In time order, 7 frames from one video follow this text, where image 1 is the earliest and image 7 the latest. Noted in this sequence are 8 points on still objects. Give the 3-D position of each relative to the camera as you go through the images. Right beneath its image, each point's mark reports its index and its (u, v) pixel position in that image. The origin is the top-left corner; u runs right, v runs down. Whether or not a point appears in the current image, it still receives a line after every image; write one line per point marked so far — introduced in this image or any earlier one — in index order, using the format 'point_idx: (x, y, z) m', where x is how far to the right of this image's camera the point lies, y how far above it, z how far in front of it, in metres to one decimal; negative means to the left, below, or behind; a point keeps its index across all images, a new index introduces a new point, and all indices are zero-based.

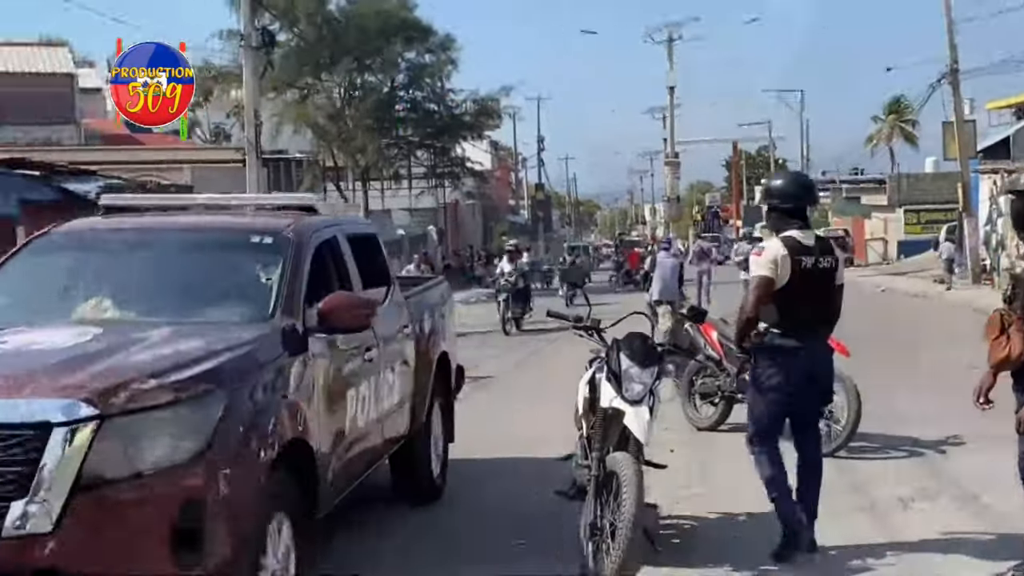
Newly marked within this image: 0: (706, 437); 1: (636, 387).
0: (+1.7, -1.3, +8.9) m
1: (+0.9, -0.7, +6.4) m
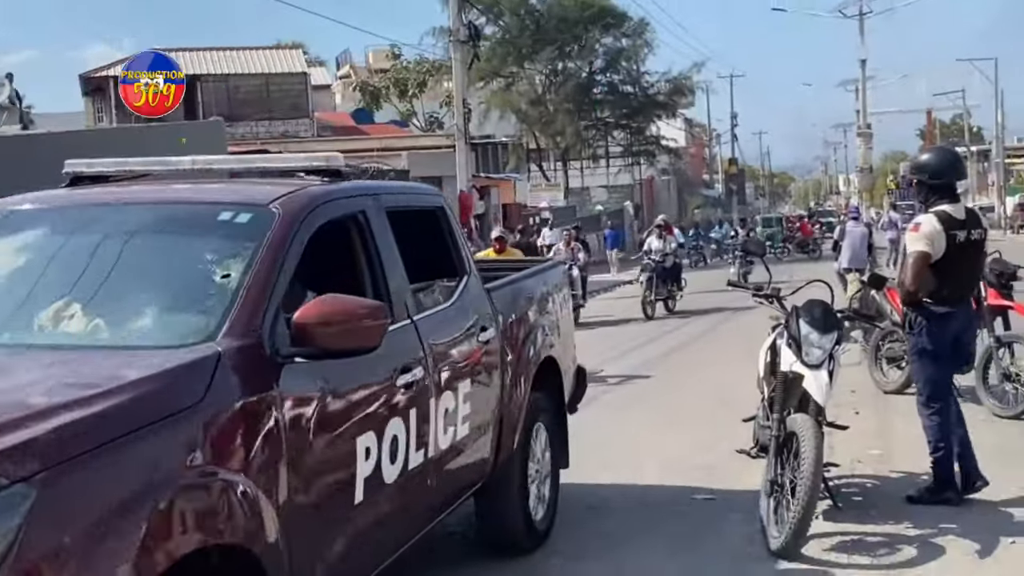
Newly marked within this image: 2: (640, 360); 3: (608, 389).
0: (+3.4, -1.0, +9.0) m
1: (+2.1, -0.5, +6.7) m
2: (+1.4, -0.7, +12.7) m
3: (+1.0, -1.0, +10.8) m
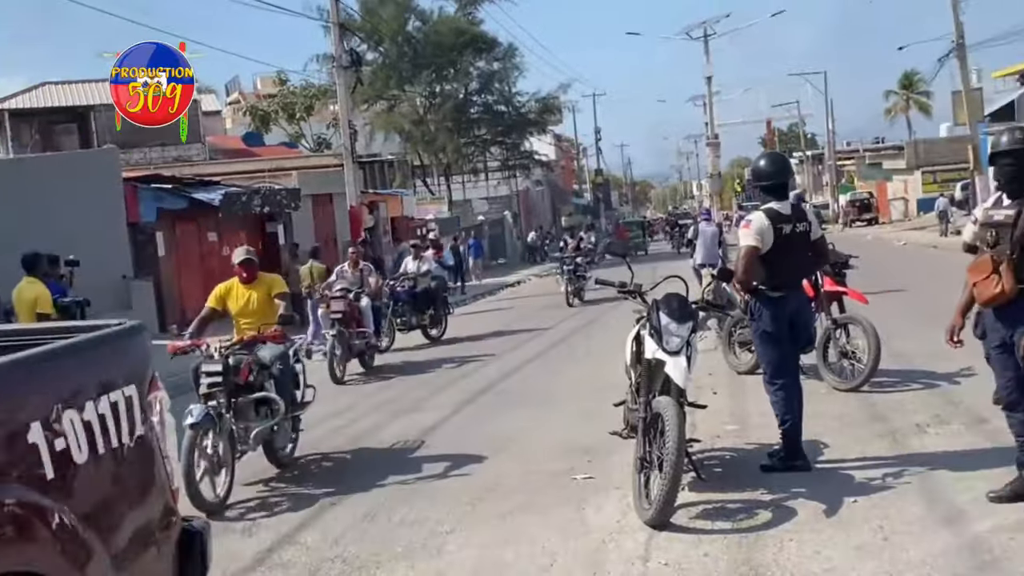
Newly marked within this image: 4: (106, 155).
0: (+2.4, -0.9, +10.0) m
1: (+1.2, -0.4, +7.6) m
2: (-0.1, -0.8, +13.5) m
3: (-0.3, -1.1, +11.6) m
4: (-6.8, +2.2, +16.6) m
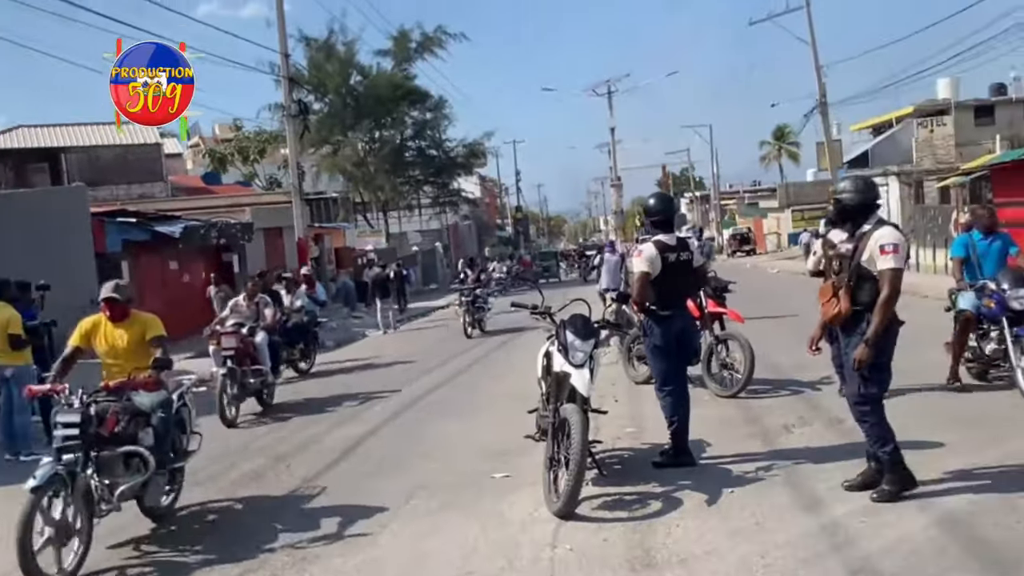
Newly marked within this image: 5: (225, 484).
0: (+1.5, -1.2, +11.4) m
1: (+0.5, -0.6, +9.0) m
2: (-1.1, -1.2, +14.8) m
3: (-1.2, -1.4, +12.9) m
4: (-7.9, +1.8, +17.6) m
5: (-2.7, -1.9, +9.3) m
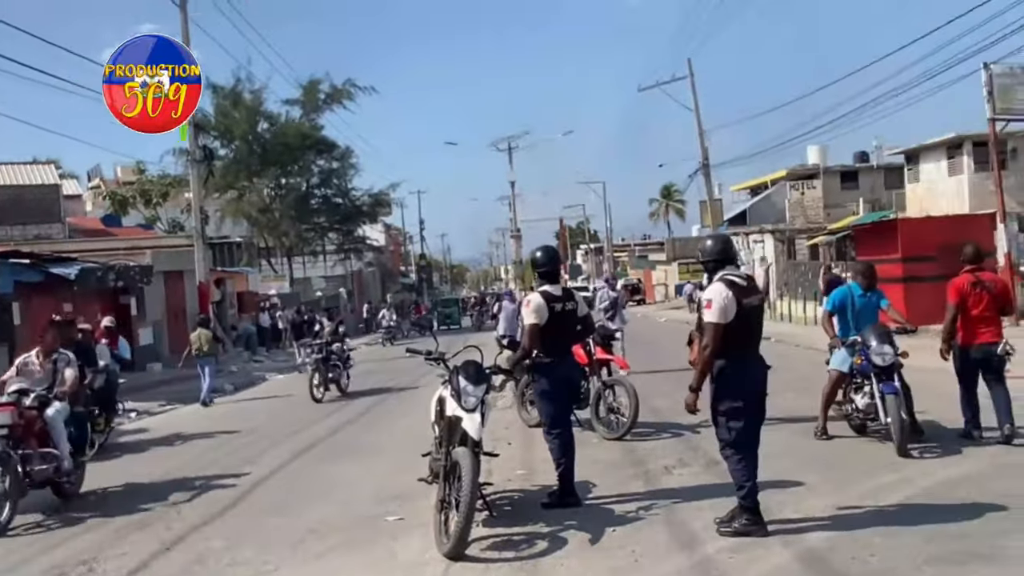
0: (+0.3, -1.7, +11.8) m
1: (-0.5, -1.0, +9.4) m
2: (-2.6, -1.9, +14.9) m
3: (-2.5, -2.0, +13.0) m
4: (-9.6, +1.0, +17.4) m
5: (-3.7, -2.3, +9.3) m
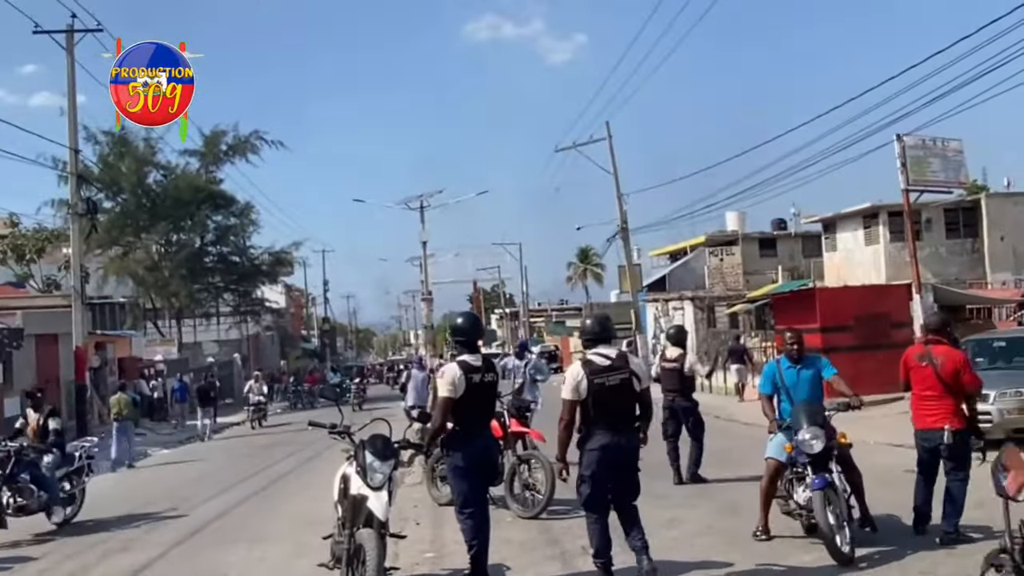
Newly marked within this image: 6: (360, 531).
0: (-0.7, -2.5, +11.0) m
1: (-1.3, -1.6, +8.6) m
2: (-3.9, -2.8, +13.8) m
3: (-3.6, -2.8, +11.9) m
4: (-11.1, +0.1, +15.7) m
5: (-4.5, -2.8, +8.1) m
6: (-1.3, -2.0, +8.0) m
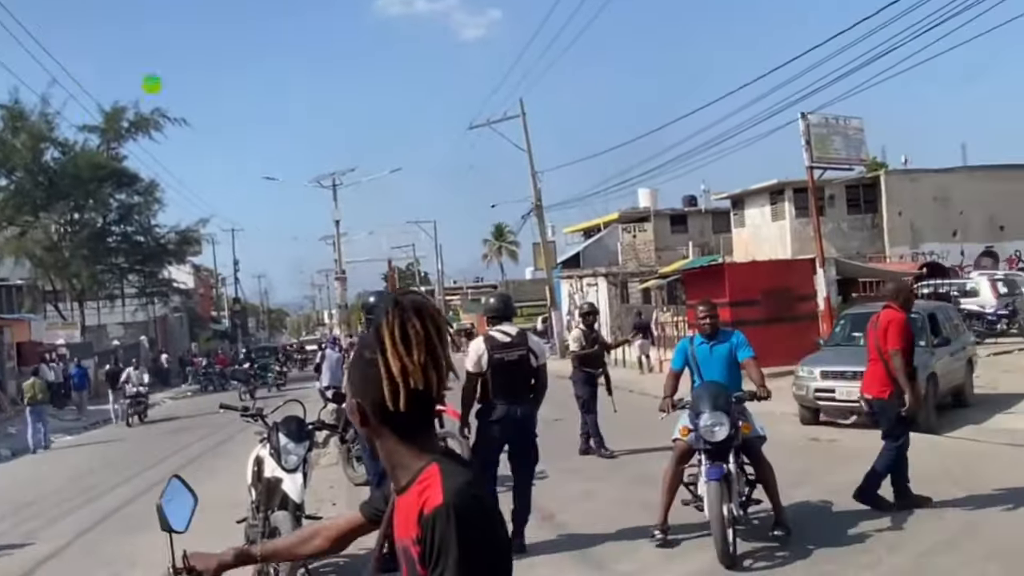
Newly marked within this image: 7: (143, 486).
0: (-1.7, -2.3, +10.9) m
1: (-2.0, -1.4, +8.4) m
2: (-5.0, -2.5, +13.5) m
3: (-4.6, -2.5, +11.6) m
4: (-12.4, +0.3, +14.7) m
5: (-5.2, -2.7, +7.7) m
6: (-1.9, -1.9, +7.9) m
7: (-4.6, -2.5, +12.5) m
